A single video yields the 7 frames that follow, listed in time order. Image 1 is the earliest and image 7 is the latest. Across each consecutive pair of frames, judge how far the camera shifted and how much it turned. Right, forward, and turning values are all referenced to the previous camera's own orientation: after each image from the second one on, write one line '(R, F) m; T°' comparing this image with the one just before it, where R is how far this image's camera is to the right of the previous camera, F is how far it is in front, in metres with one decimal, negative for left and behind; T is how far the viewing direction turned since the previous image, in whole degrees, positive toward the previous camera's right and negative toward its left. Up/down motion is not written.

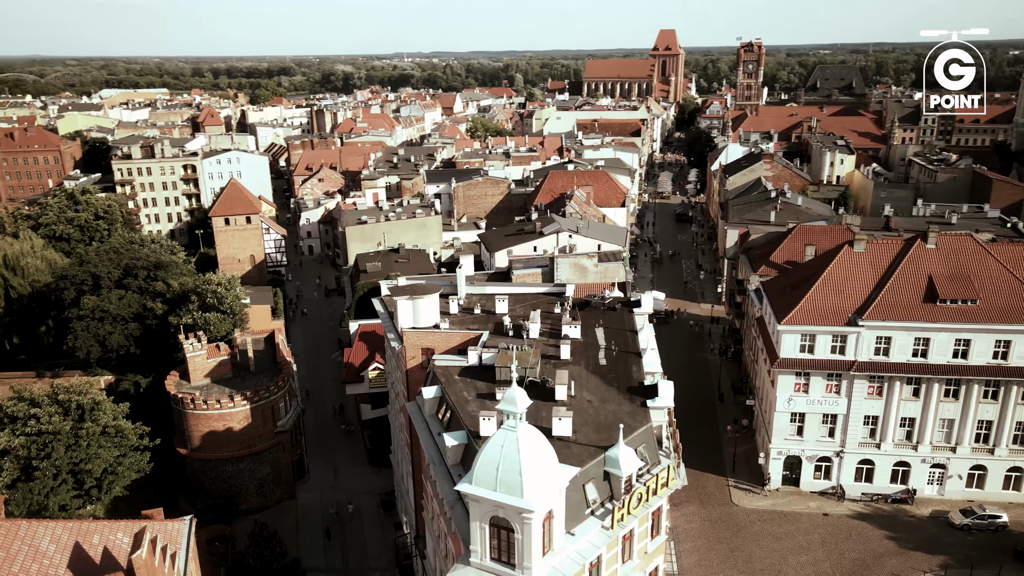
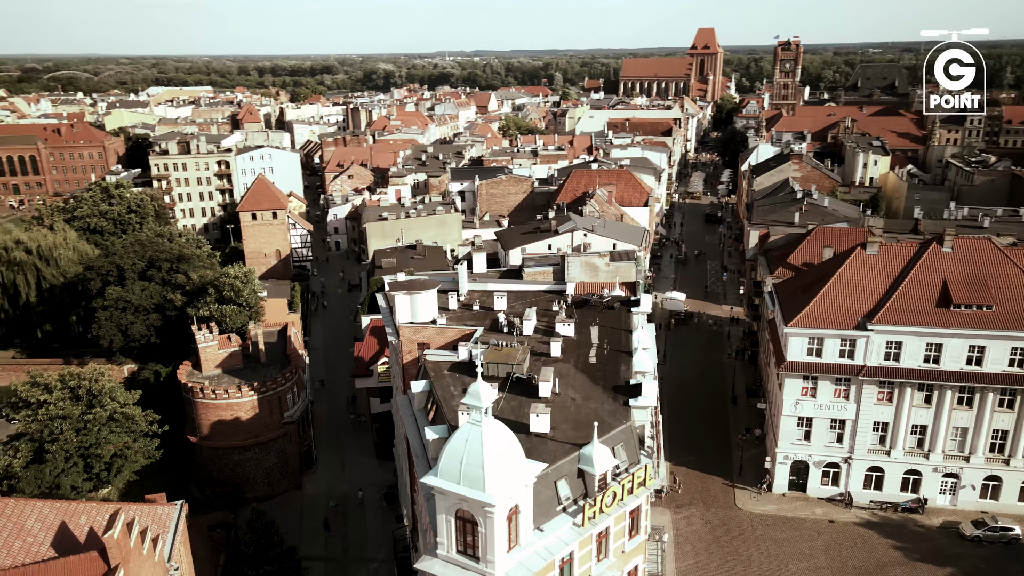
(+1.8, -0.1) m; -3°
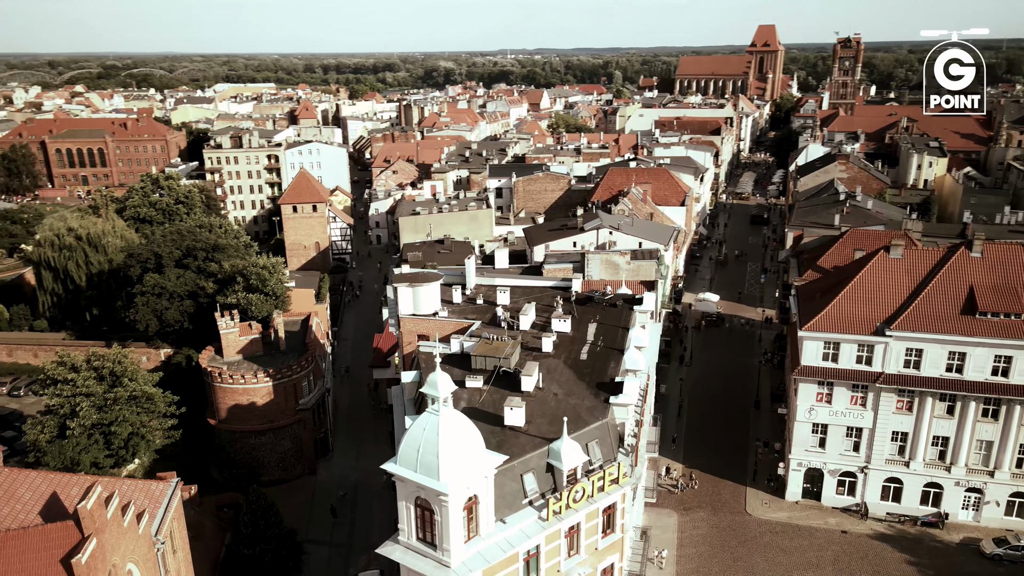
(+2.5, 0.0) m; -4°
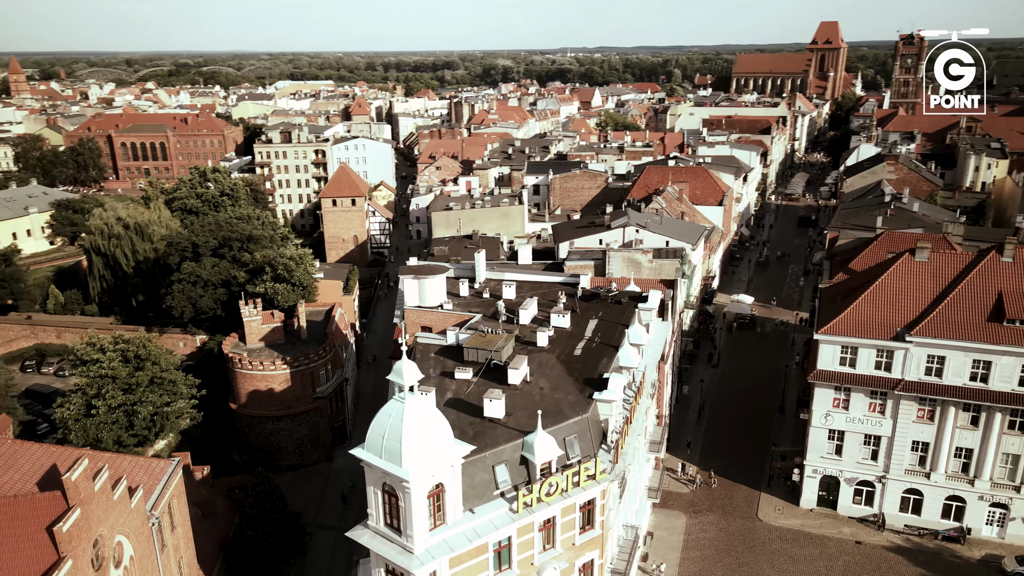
(+2.3, 0.0) m; -4°
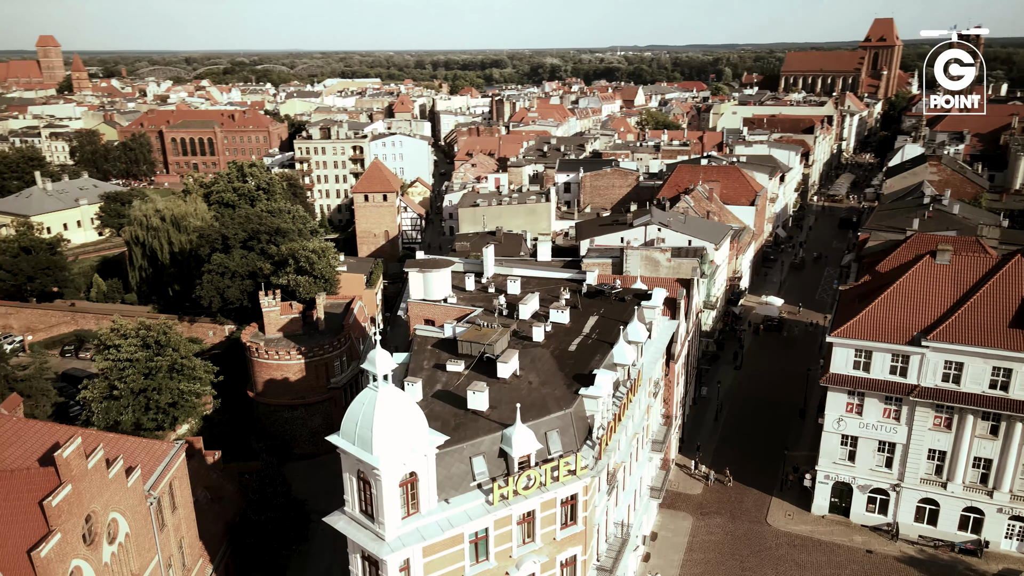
(+1.9, 0.0) m; -3°
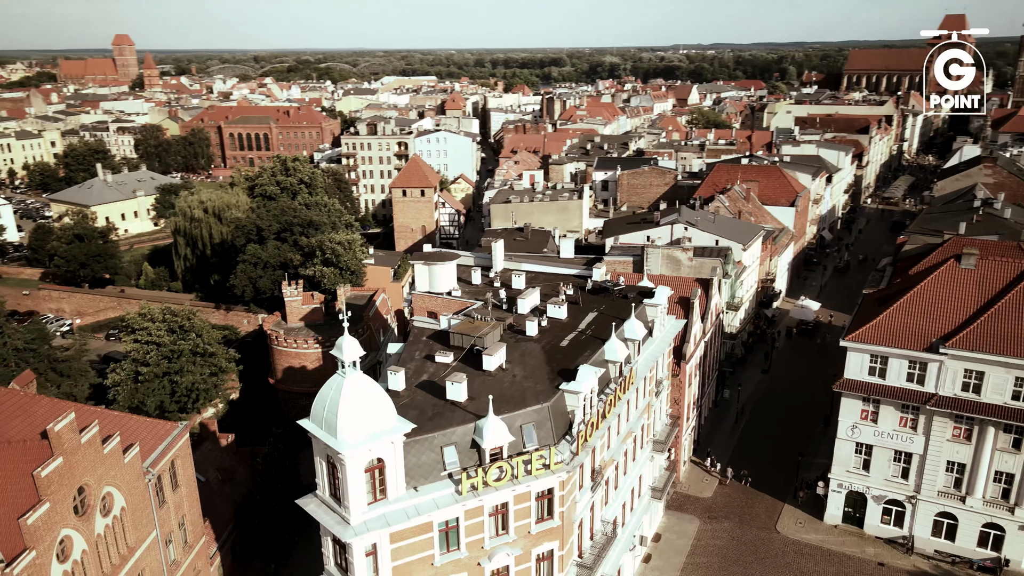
(+2.4, 0.0) m; -4°
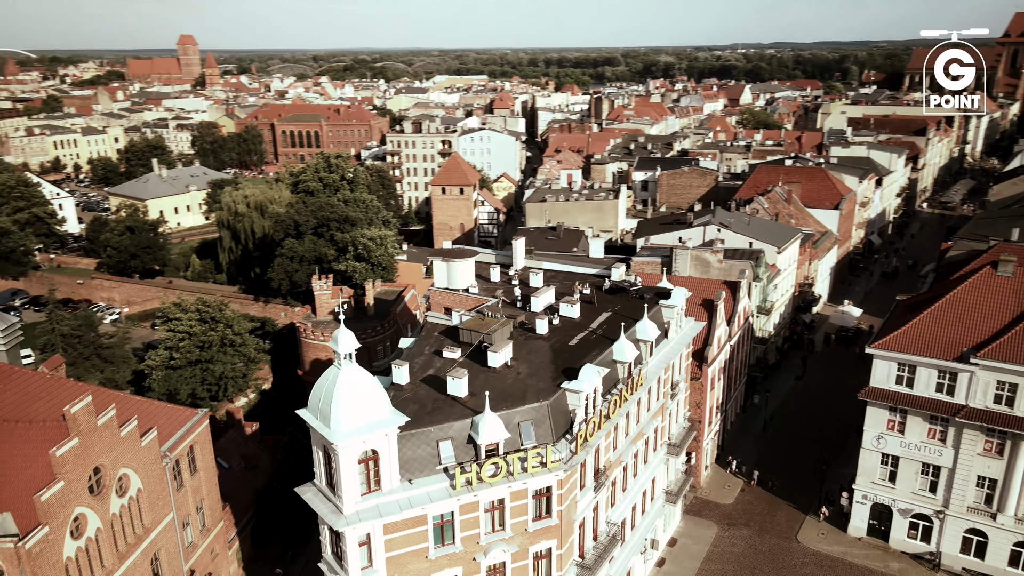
(+1.5, 0.0) m; -4°
